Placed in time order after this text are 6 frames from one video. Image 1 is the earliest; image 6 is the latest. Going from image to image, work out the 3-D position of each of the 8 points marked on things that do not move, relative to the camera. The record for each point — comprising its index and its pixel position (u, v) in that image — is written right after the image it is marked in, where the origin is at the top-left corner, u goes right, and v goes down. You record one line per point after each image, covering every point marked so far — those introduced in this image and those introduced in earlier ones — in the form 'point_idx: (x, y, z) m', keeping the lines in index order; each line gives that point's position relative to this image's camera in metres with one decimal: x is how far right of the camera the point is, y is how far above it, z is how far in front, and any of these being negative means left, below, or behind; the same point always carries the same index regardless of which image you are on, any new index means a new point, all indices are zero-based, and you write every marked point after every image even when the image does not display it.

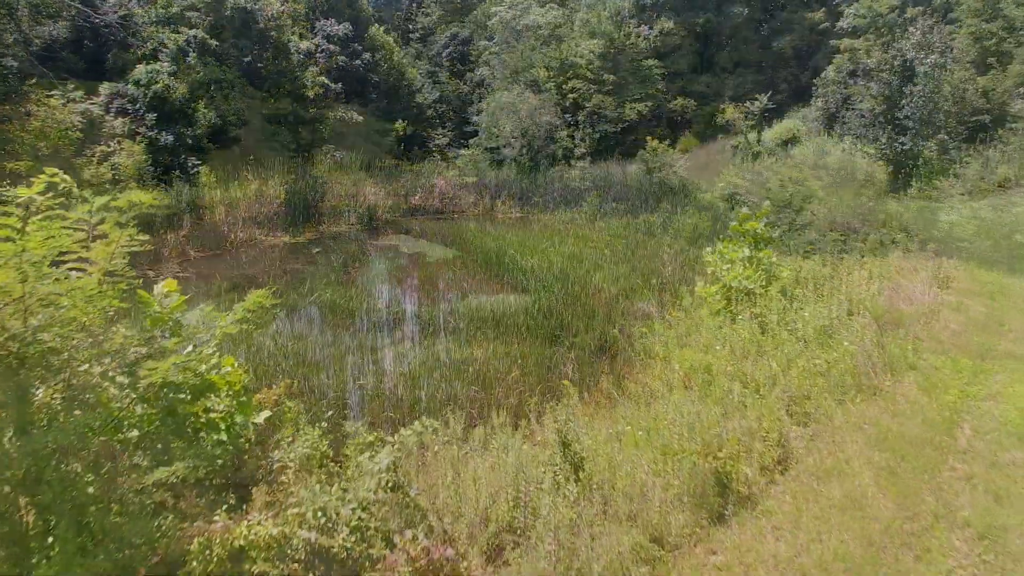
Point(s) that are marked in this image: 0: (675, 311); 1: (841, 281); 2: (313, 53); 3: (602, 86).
0: (+1.4, -0.2, +5.3) m
1: (+2.3, +0.1, +4.6) m
2: (-6.0, +7.2, +20.1) m
3: (+2.4, +5.4, +17.8) m
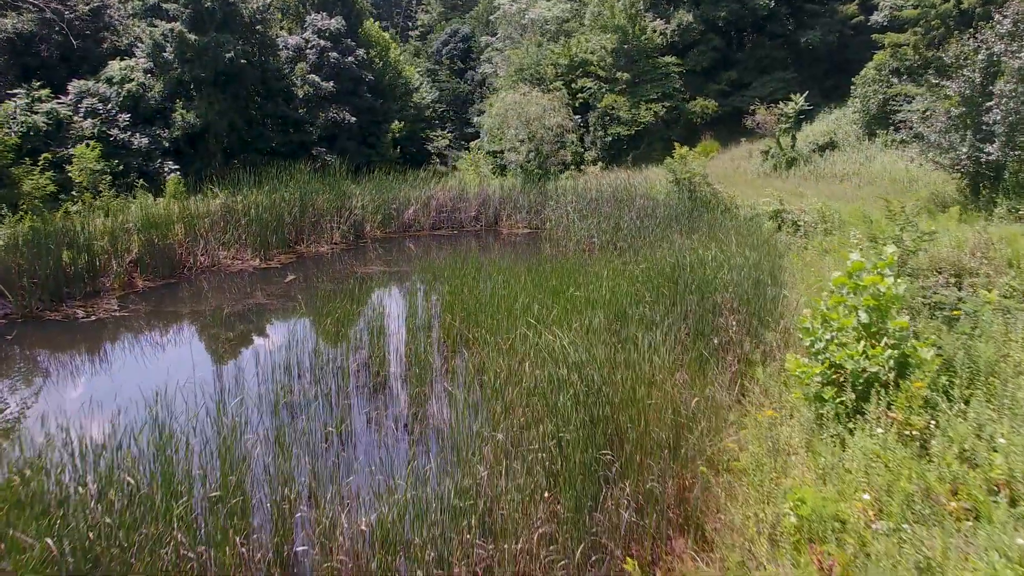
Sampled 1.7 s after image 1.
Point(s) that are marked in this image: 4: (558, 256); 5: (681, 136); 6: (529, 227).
0: (+1.5, -0.7, +3.9) m
1: (+2.4, -0.4, +3.2) m
2: (-5.9, +6.8, +18.7) m
3: (+2.5, +5.0, +16.3) m
4: (+0.6, +0.2, +8.1) m
5: (+4.3, +3.9, +16.7) m
6: (+0.3, +1.0, +11.4) m
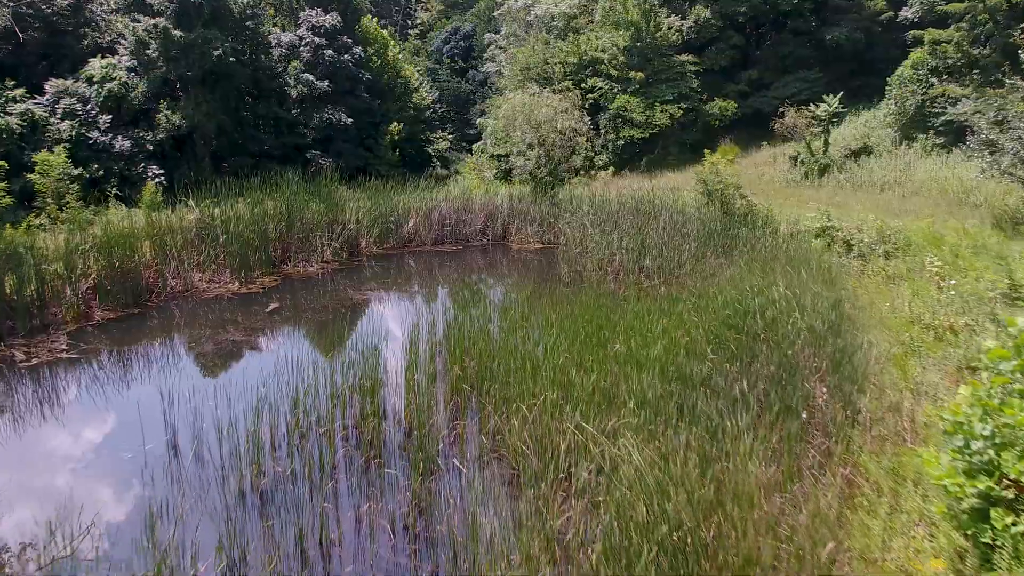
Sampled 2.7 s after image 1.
0: (+1.6, -1.0, +2.9) m
1: (+2.6, -0.7, +2.2) m
2: (-5.7, +6.5, +17.7) m
3: (+2.6, +4.7, +15.3) m
4: (+0.7, -0.1, +7.1) m
5: (+4.4, +3.6, +15.7) m
6: (+0.4, +0.7, +10.4) m
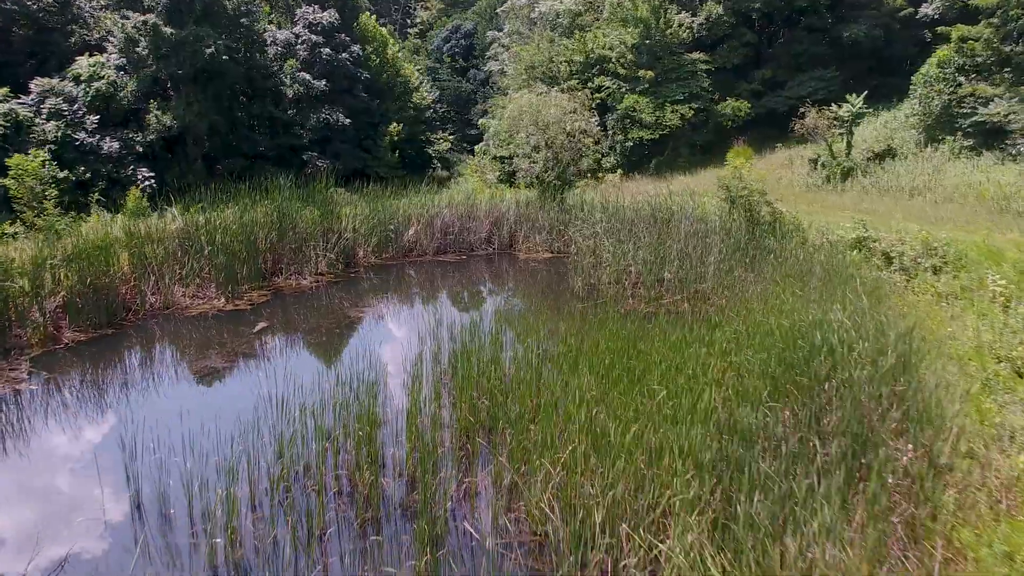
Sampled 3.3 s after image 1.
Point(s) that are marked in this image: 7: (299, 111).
0: (+1.7, -1.1, +2.3) m
1: (+2.7, -0.8, +1.6) m
2: (-5.7, +6.3, +17.1) m
3: (+2.7, +4.5, +14.7) m
4: (+0.9, -0.3, +6.5) m
5: (+4.5, +3.4, +15.1) m
6: (+0.5, +0.6, +9.8) m
7: (-5.5, +4.6, +17.2) m
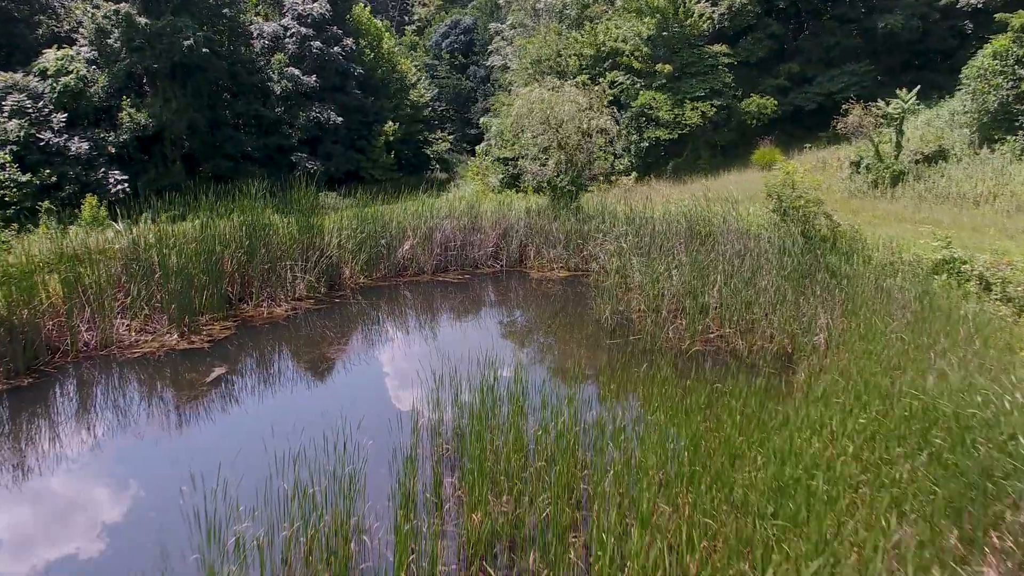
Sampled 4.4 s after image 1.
0: (+1.9, -1.4, +1.1) m
1: (+2.8, -1.1, +0.4) m
2: (-5.6, +6.0, +15.8) m
3: (+2.8, +4.3, +13.5) m
4: (+1.0, -0.5, +5.3) m
5: (+4.6, +3.1, +13.9) m
6: (+0.7, +0.3, +8.6) m
7: (-5.4, +4.4, +16.0) m
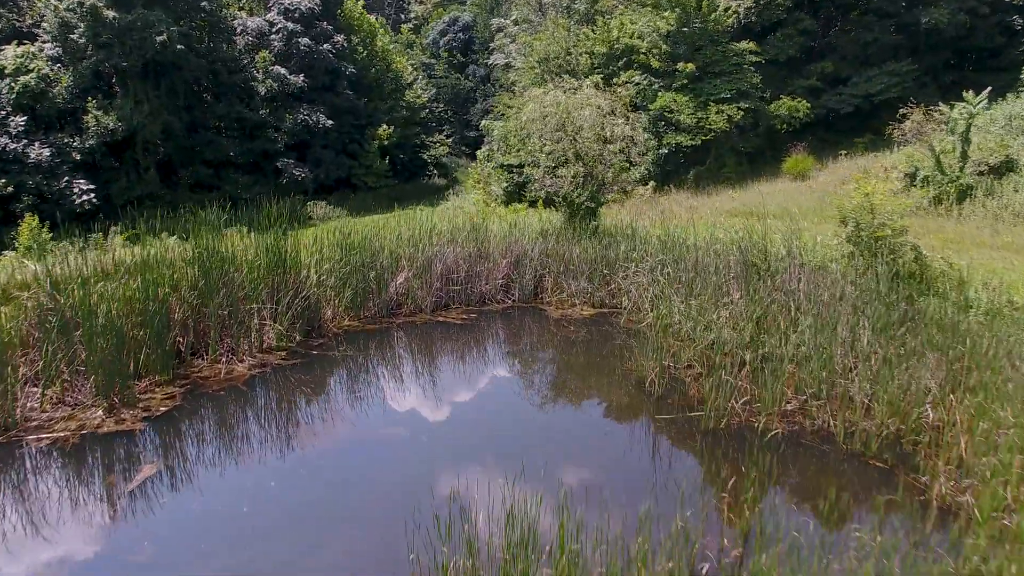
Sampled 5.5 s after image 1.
0: (+2.1, -1.8, -0.2) m
1: (+3.0, -1.5, -0.8) m
2: (-5.5, +5.6, +14.6) m
3: (+3.0, +3.9, +12.3) m
4: (+1.1, -0.9, +4.1) m
5: (+4.8, +2.7, +12.7) m
6: (+0.8, -0.1, +7.3) m
7: (-5.3, +4.0, +14.7) m
